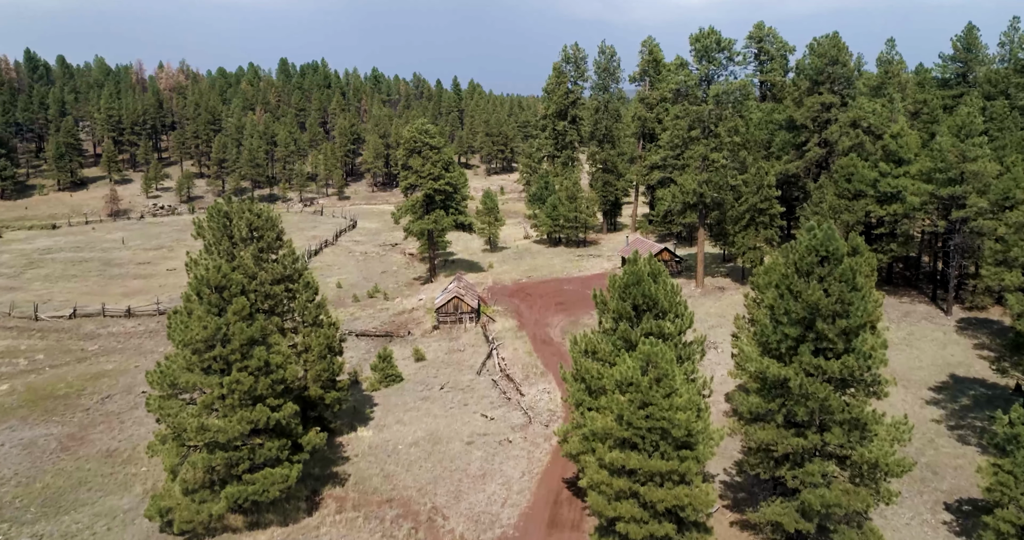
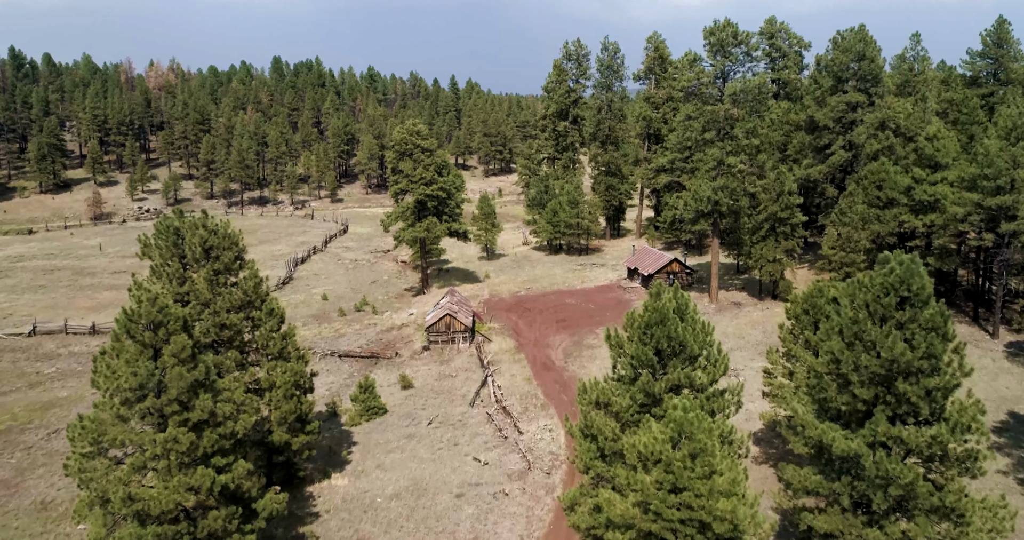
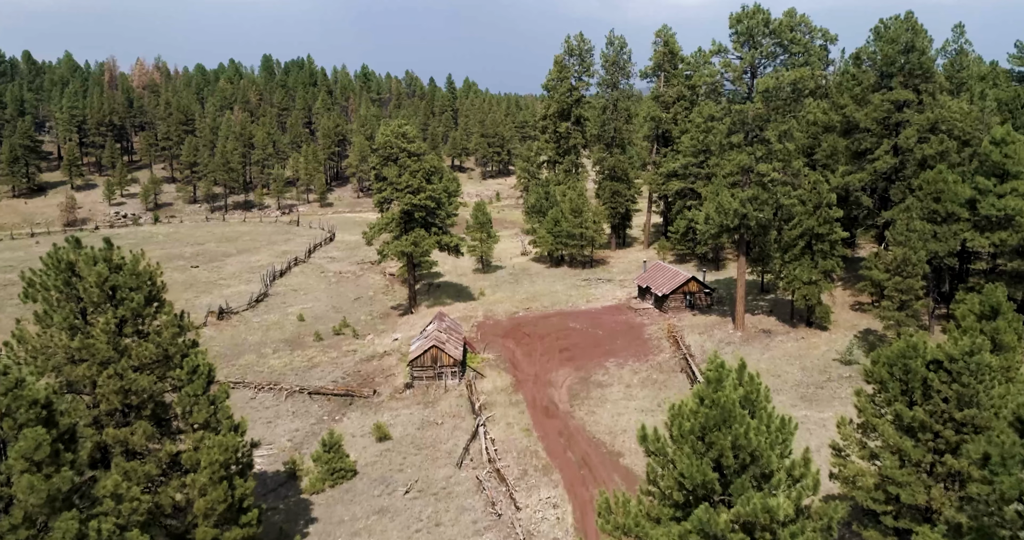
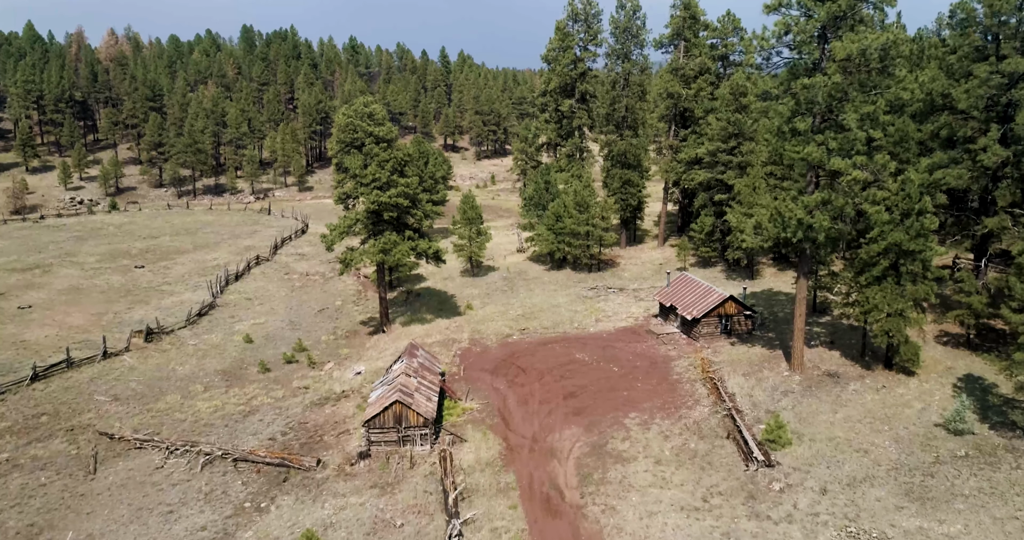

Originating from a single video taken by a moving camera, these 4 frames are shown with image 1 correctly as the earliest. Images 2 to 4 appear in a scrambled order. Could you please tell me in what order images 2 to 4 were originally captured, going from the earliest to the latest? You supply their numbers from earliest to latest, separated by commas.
2, 3, 4
